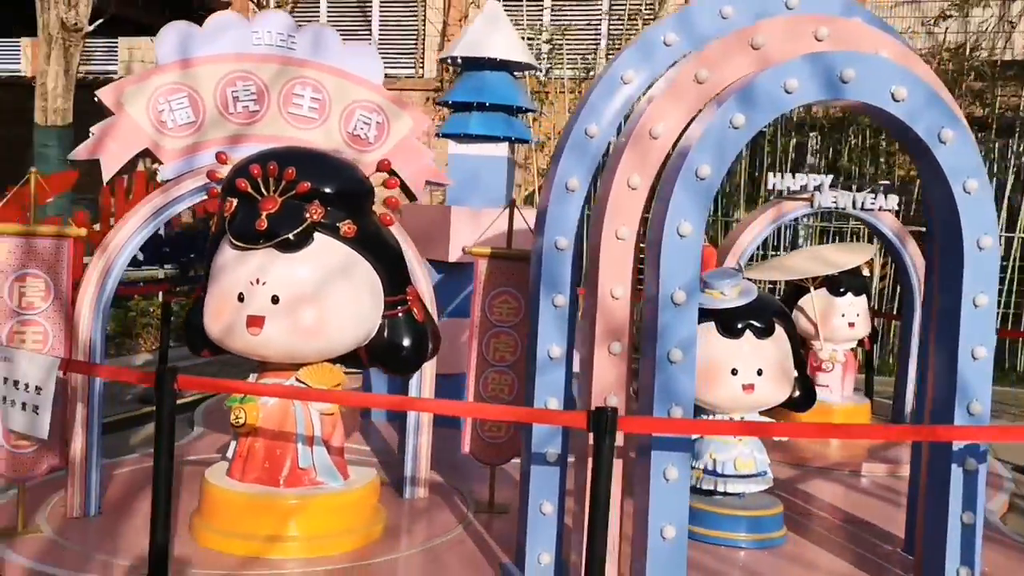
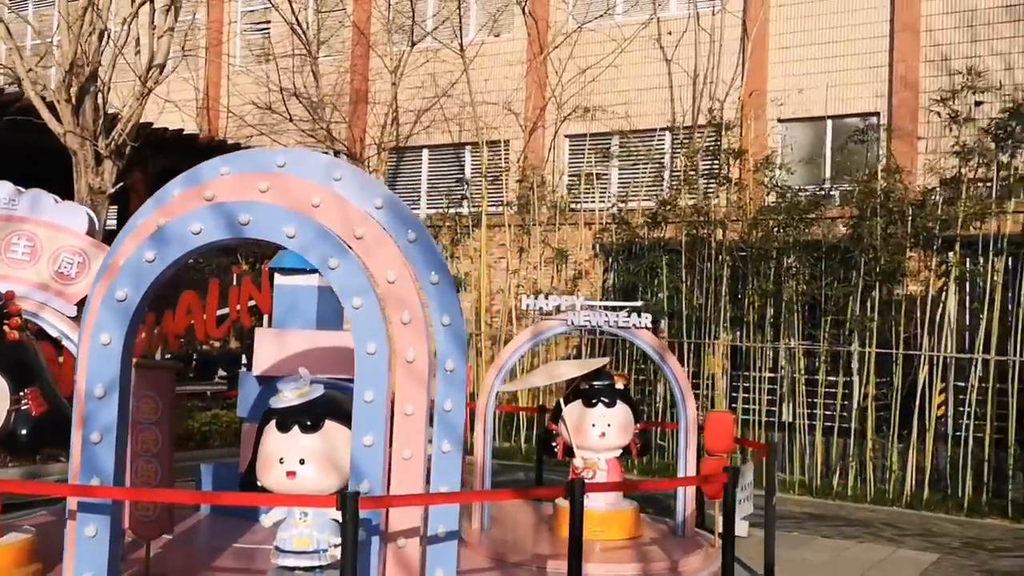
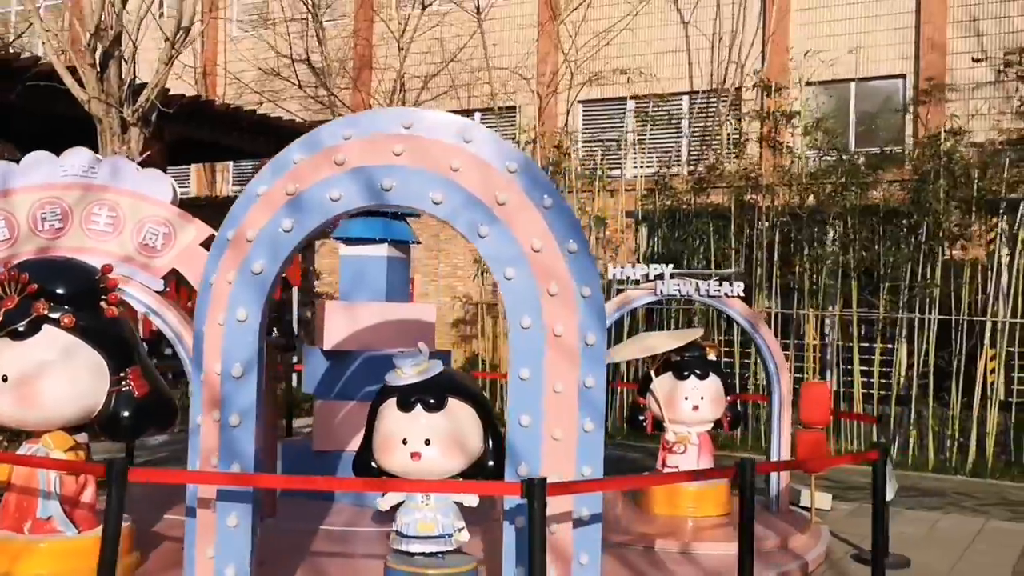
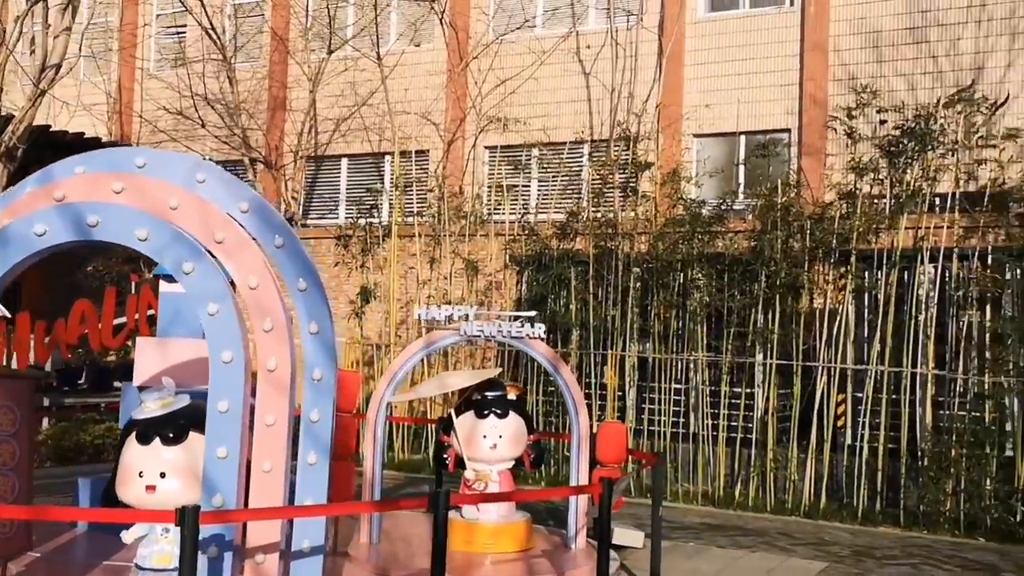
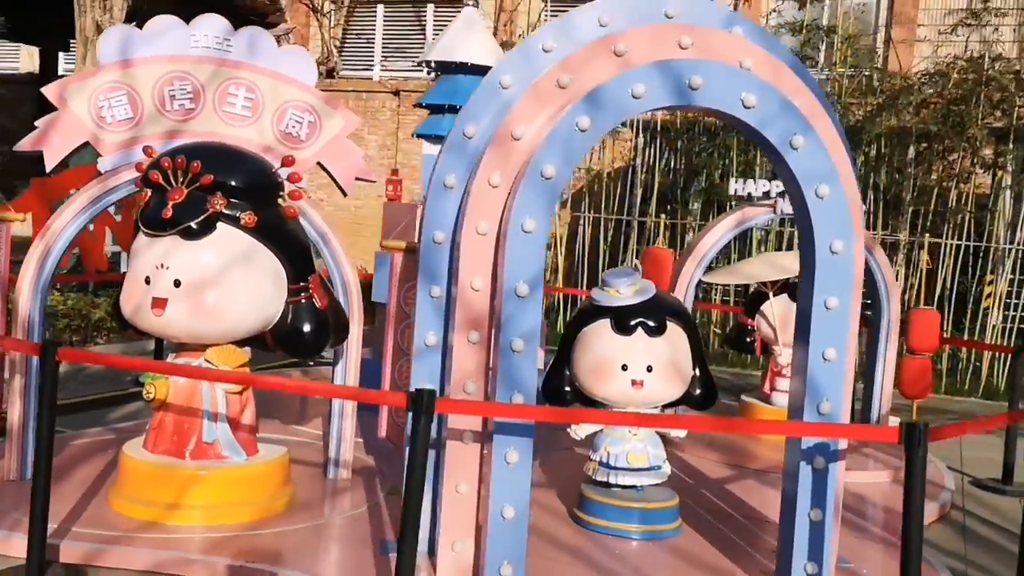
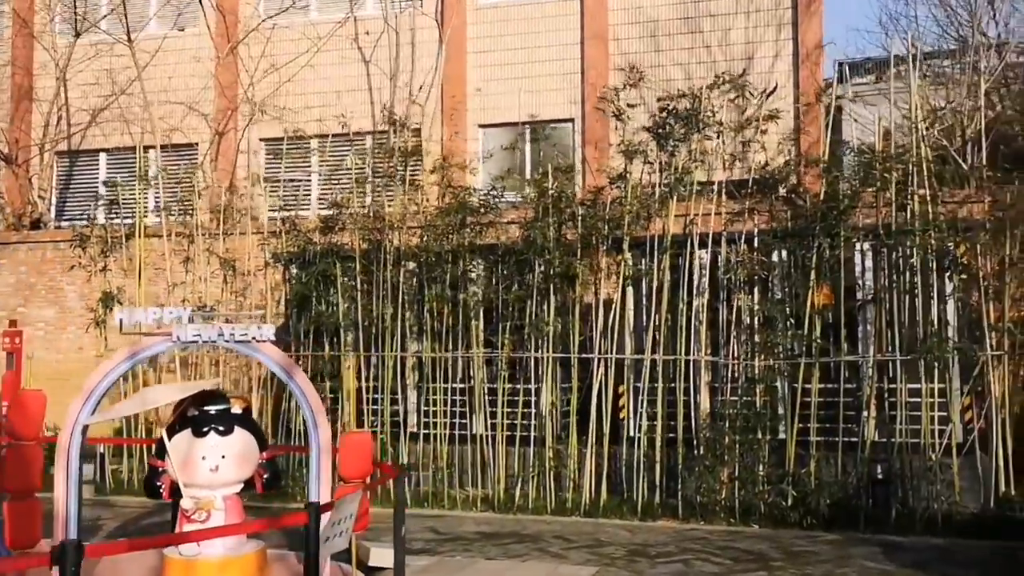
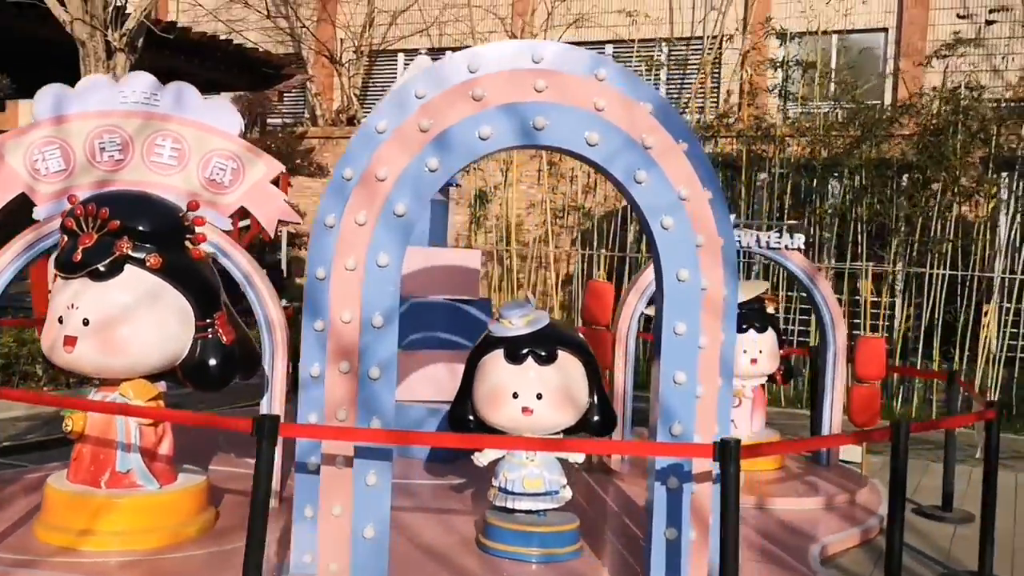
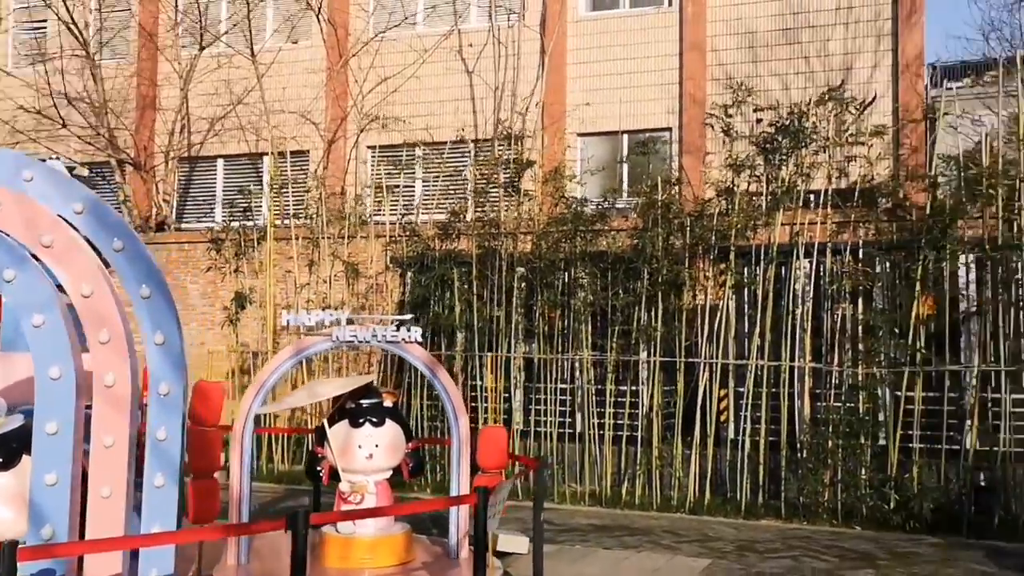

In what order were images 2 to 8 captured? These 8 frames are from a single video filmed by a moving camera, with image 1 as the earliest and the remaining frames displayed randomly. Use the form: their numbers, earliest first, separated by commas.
5, 7, 3, 2, 4, 8, 6
